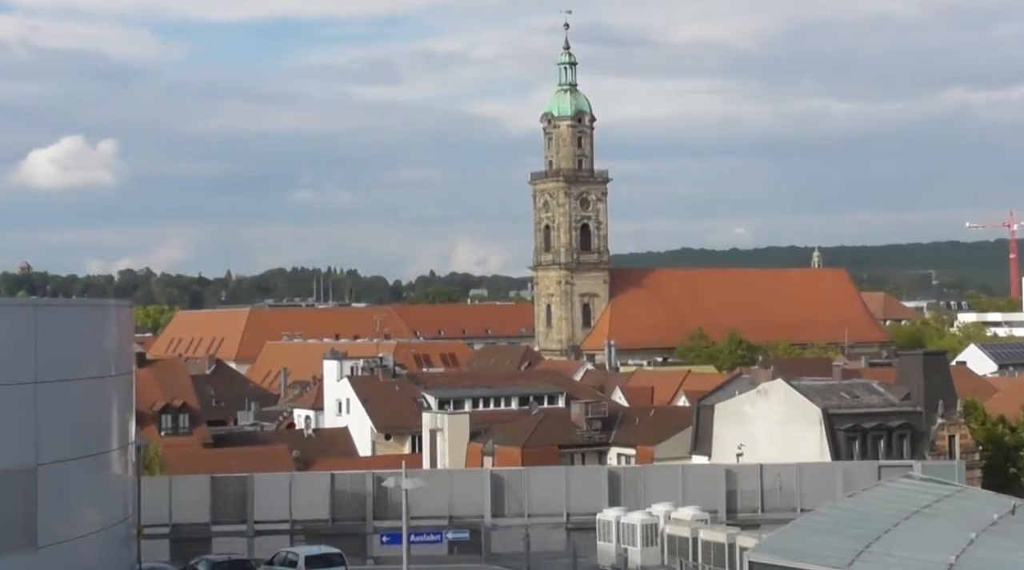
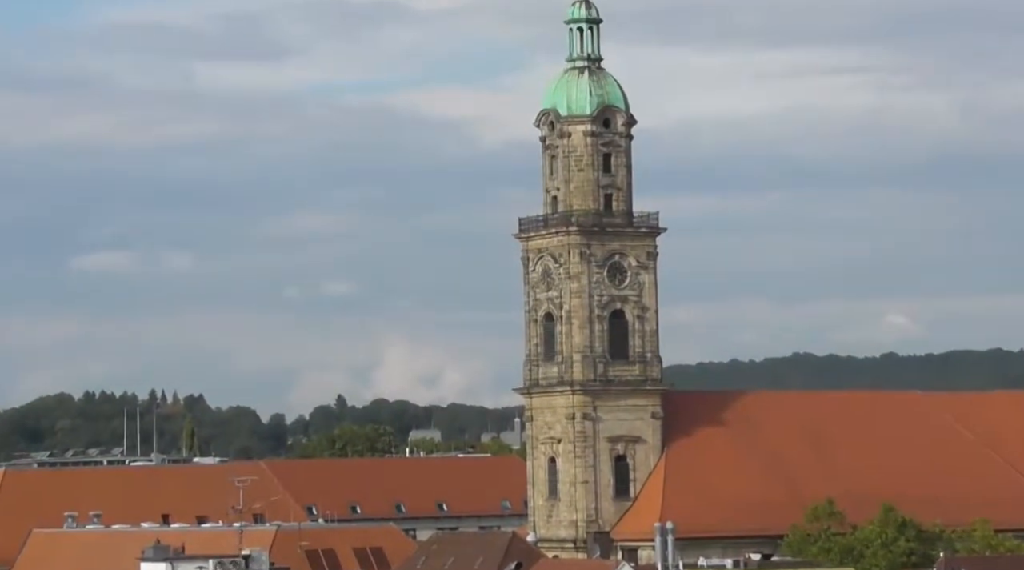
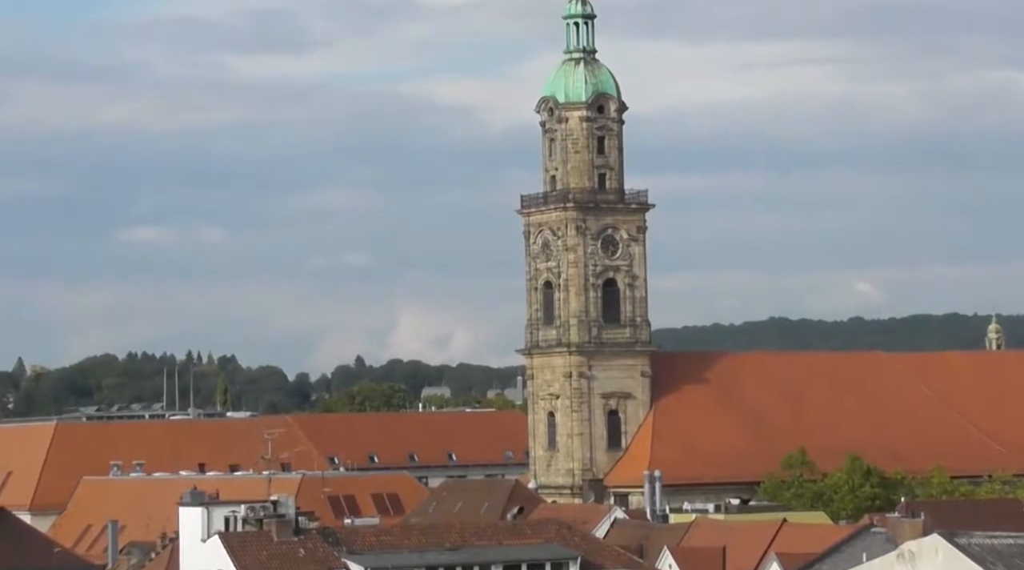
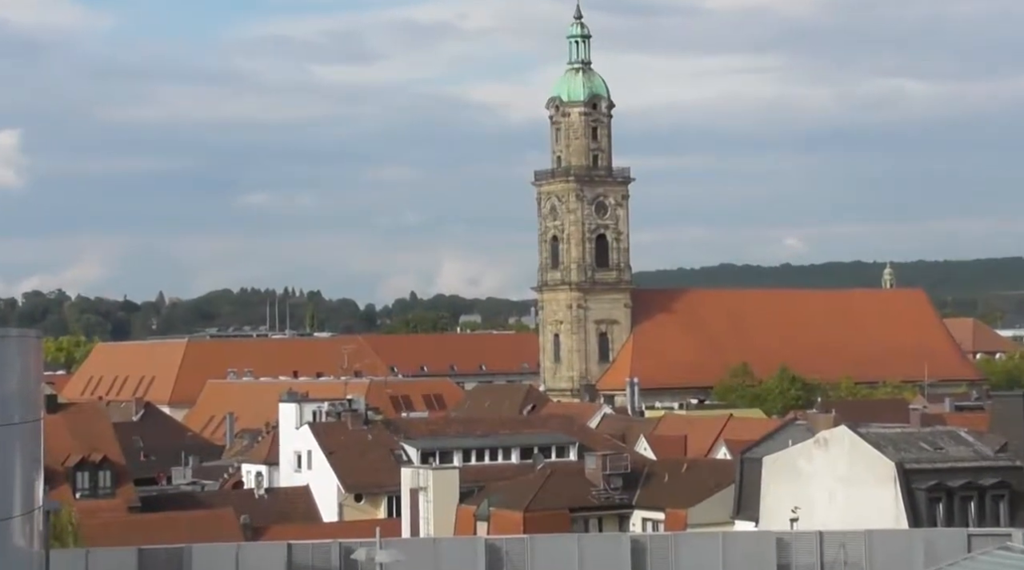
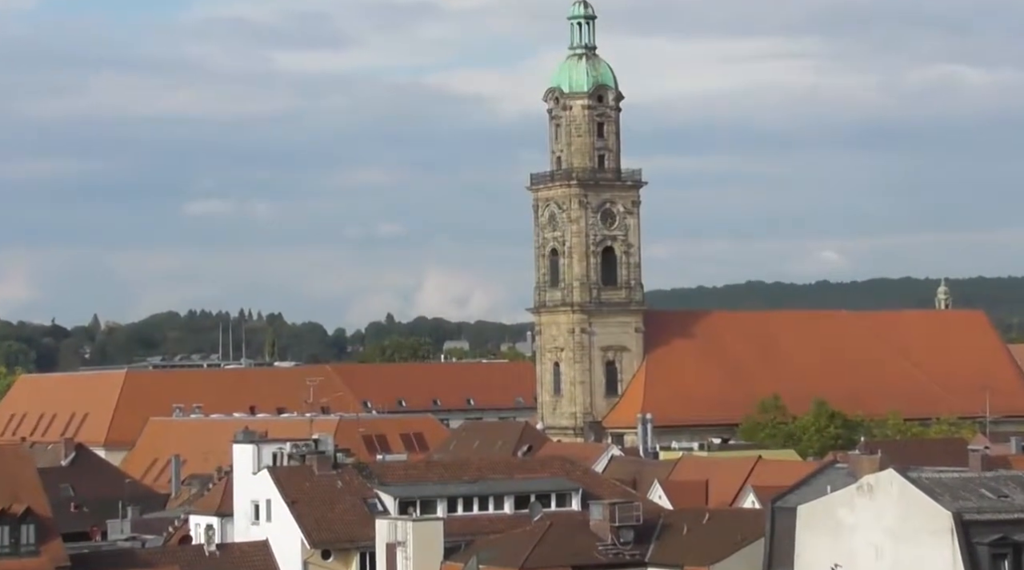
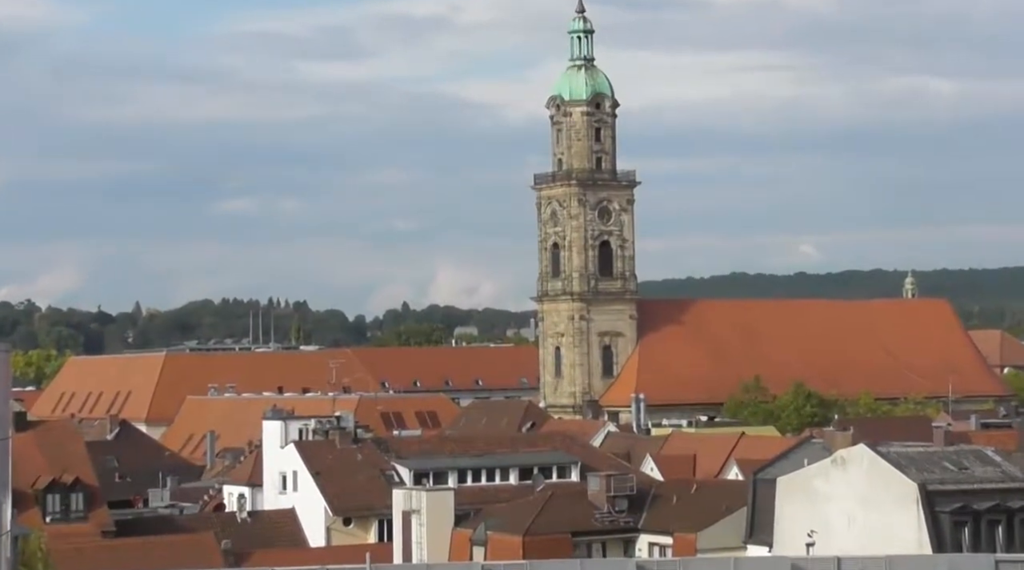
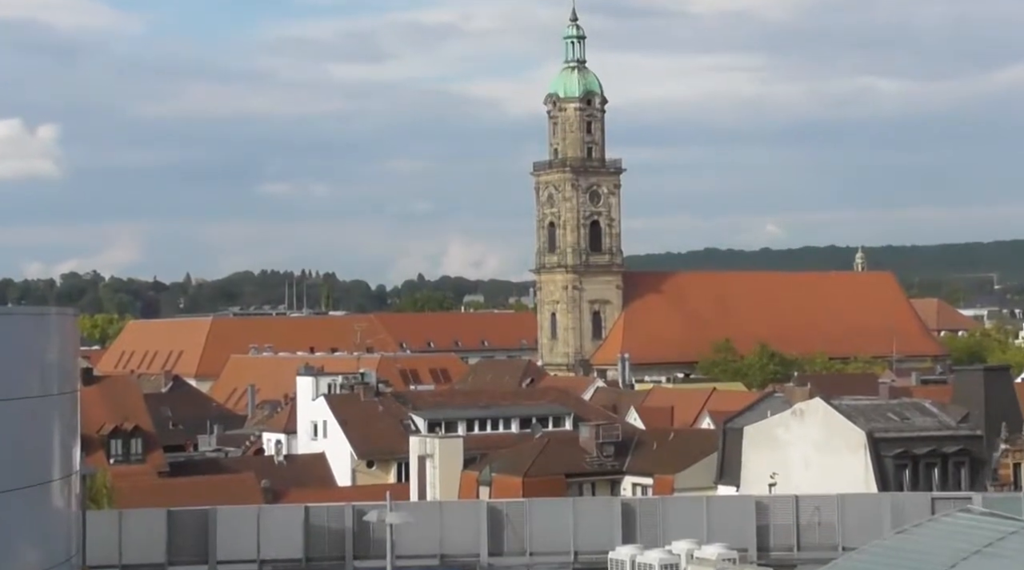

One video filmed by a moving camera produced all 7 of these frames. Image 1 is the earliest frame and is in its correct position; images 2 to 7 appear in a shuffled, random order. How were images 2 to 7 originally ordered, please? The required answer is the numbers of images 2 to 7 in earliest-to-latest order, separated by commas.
7, 4, 6, 5, 3, 2
